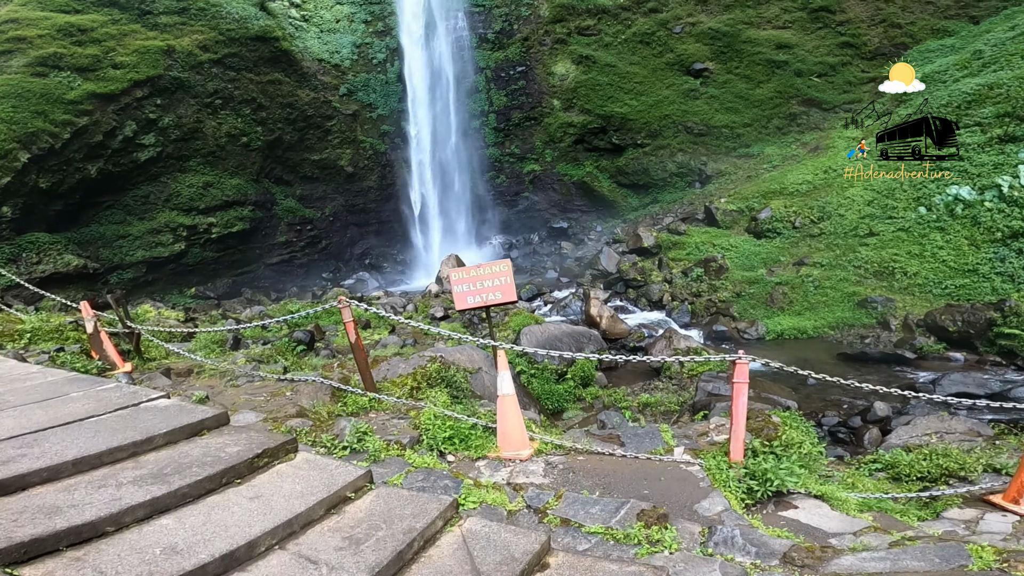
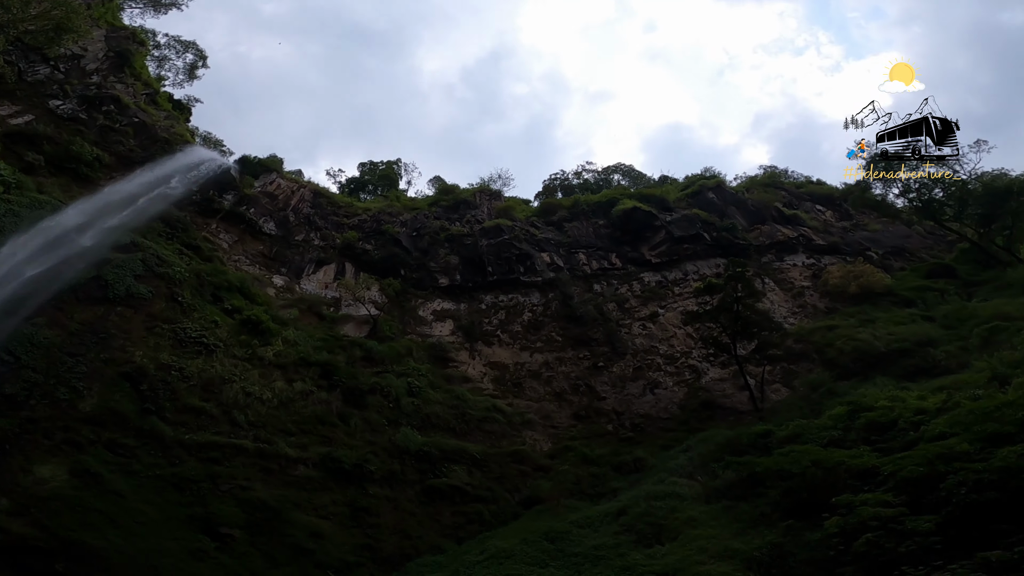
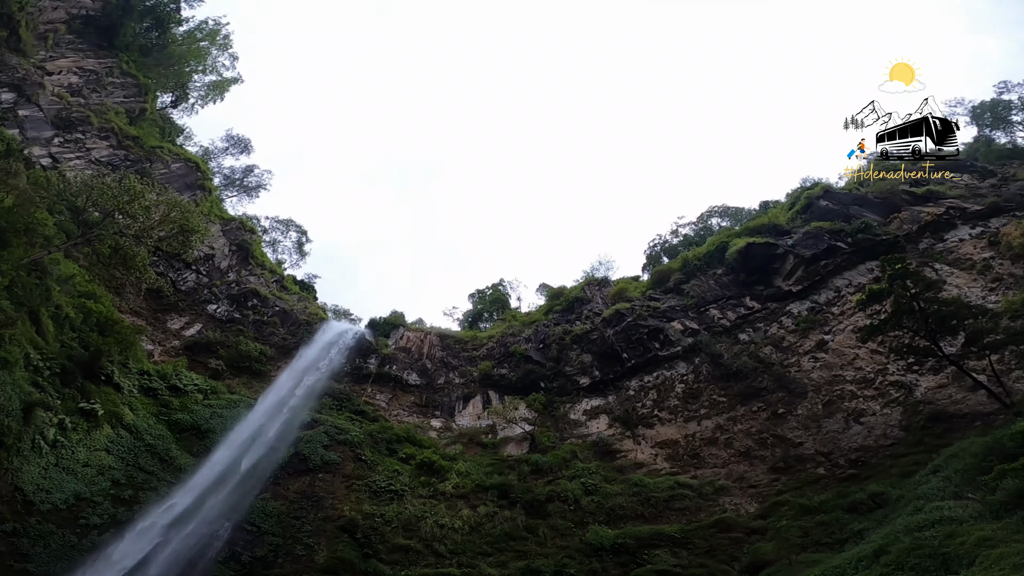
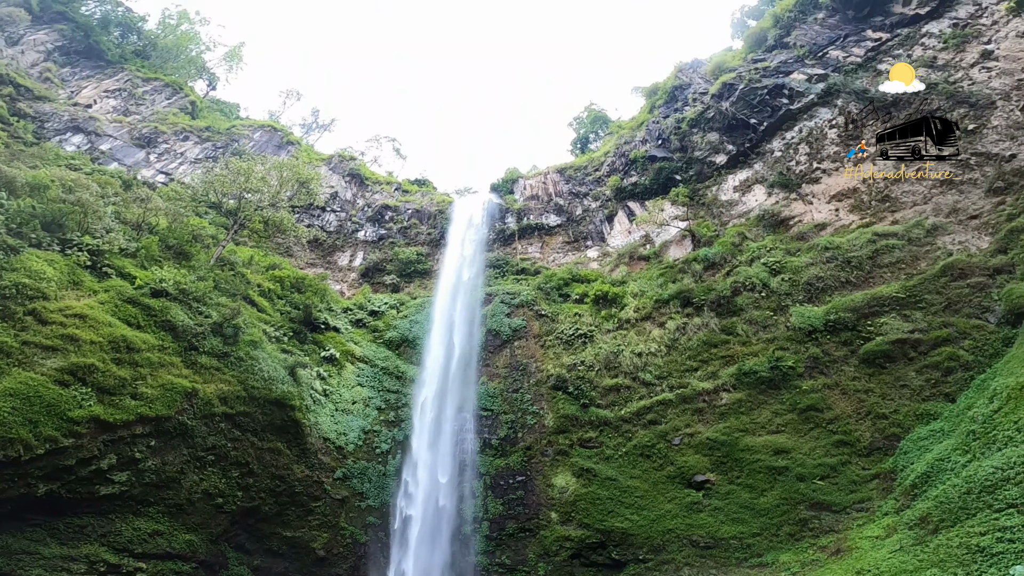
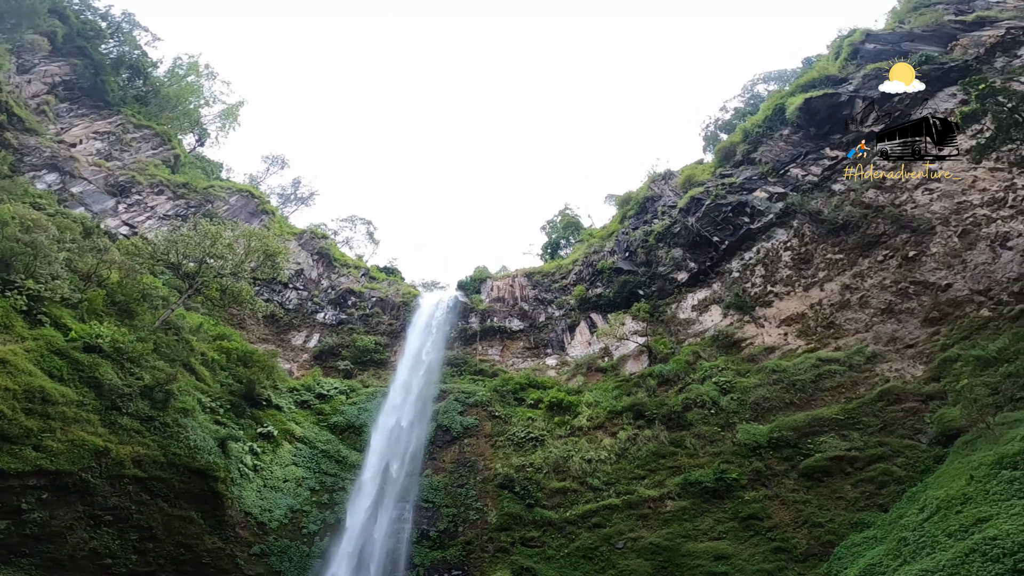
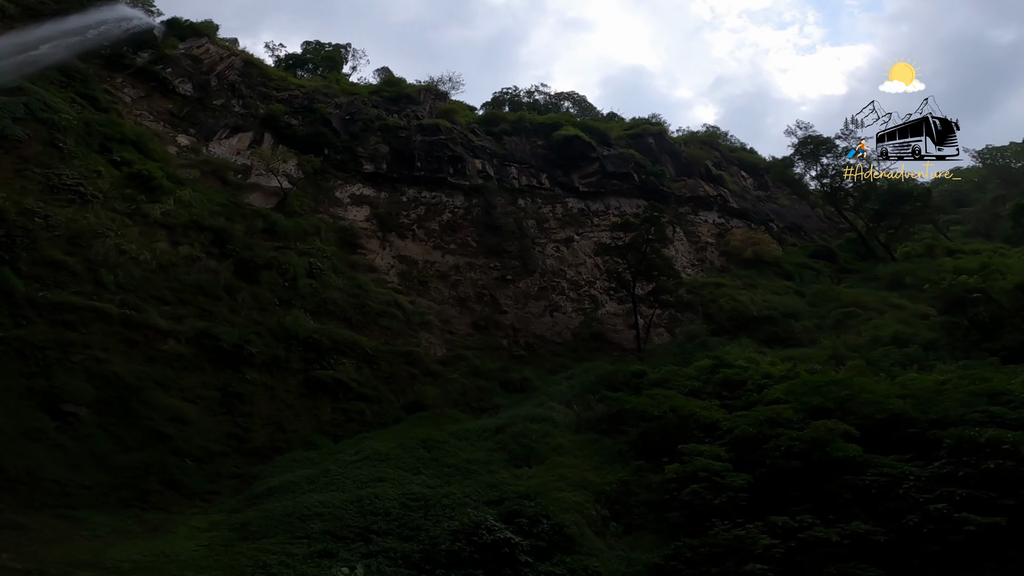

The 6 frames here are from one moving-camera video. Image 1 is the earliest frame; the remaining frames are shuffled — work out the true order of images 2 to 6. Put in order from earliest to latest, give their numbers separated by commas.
4, 5, 3, 2, 6
